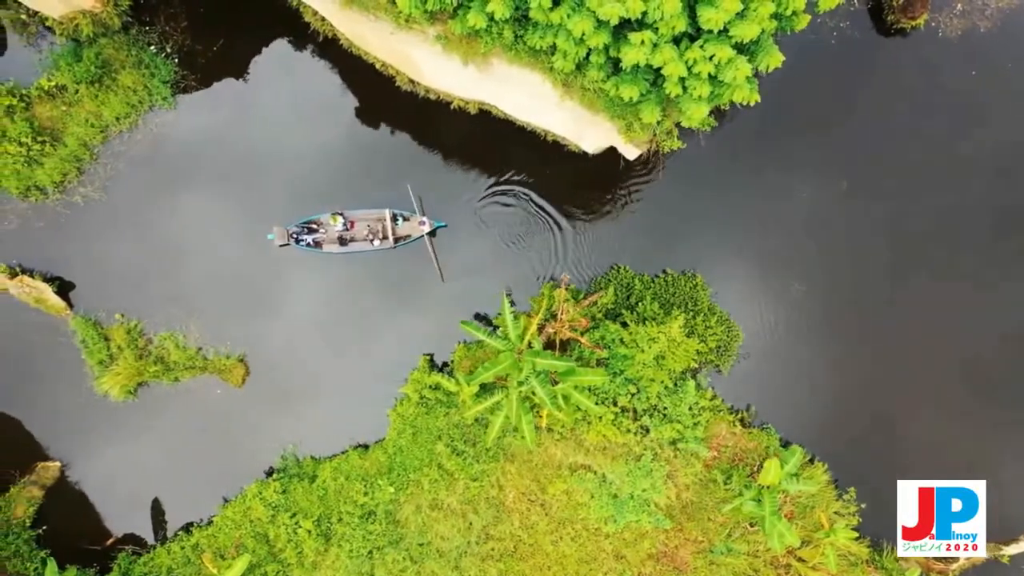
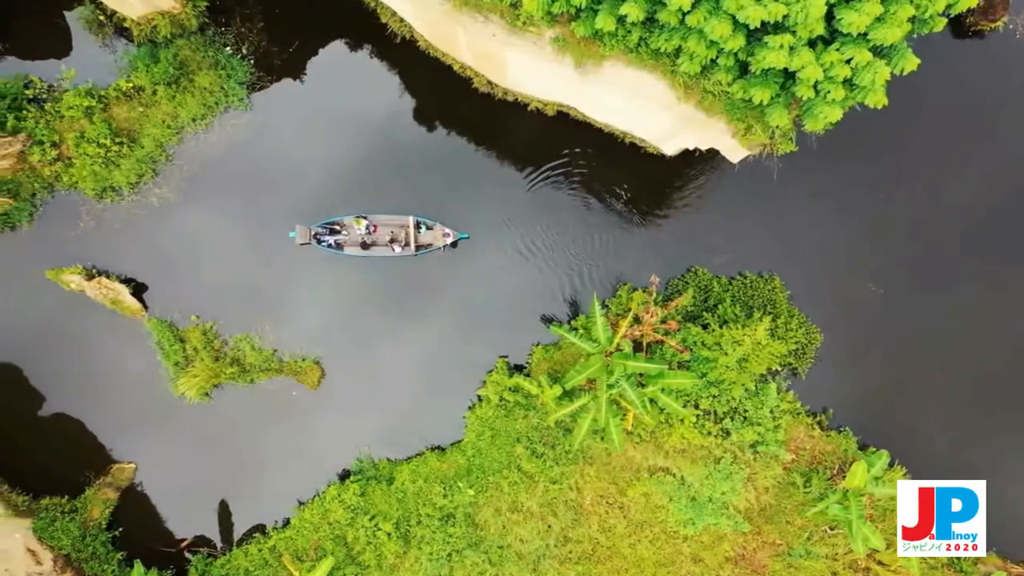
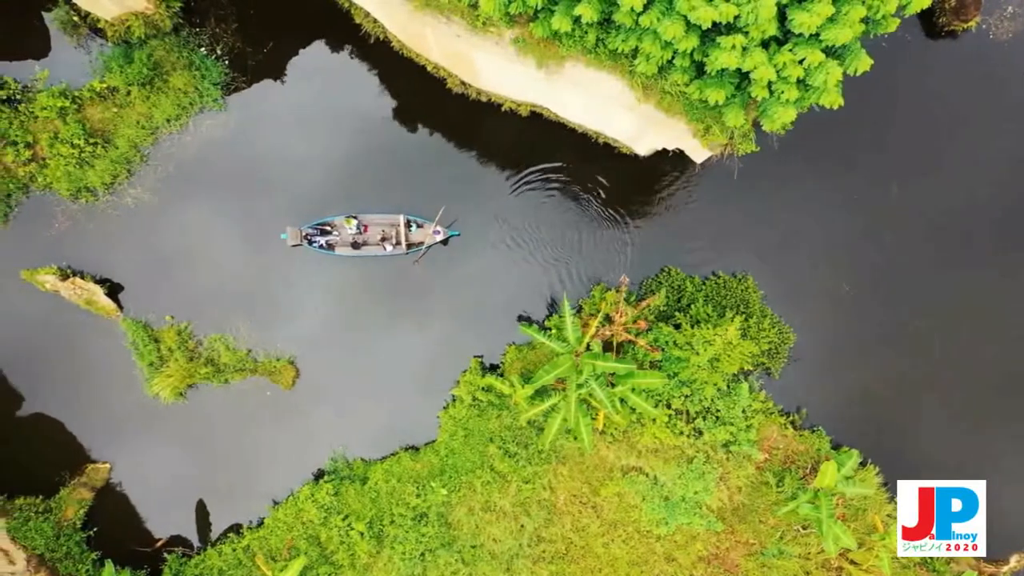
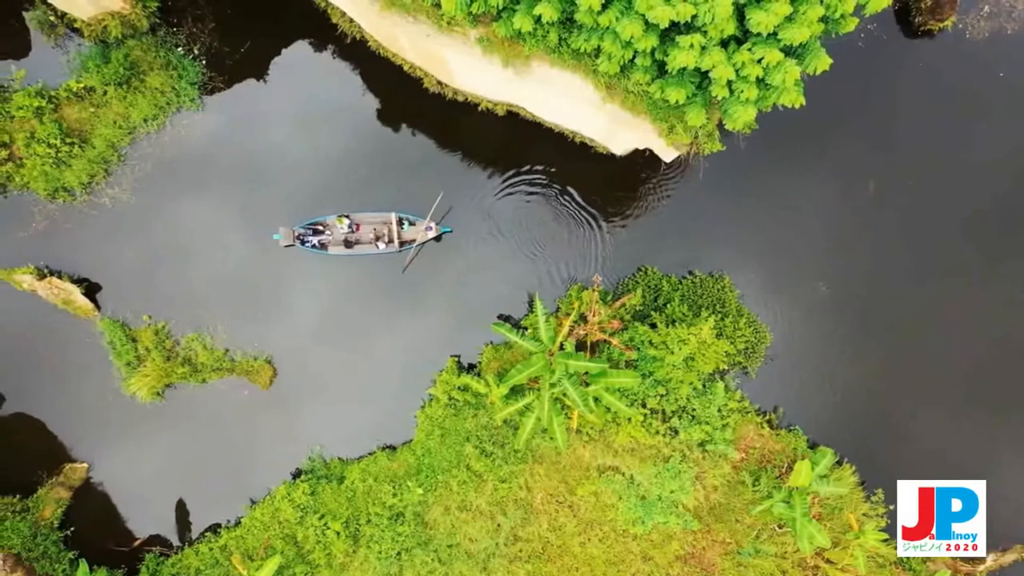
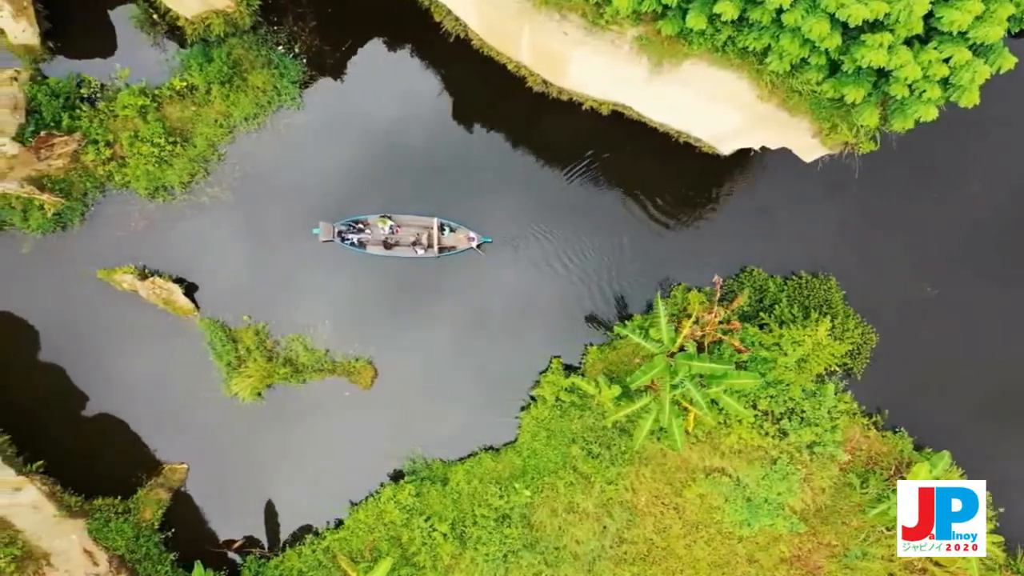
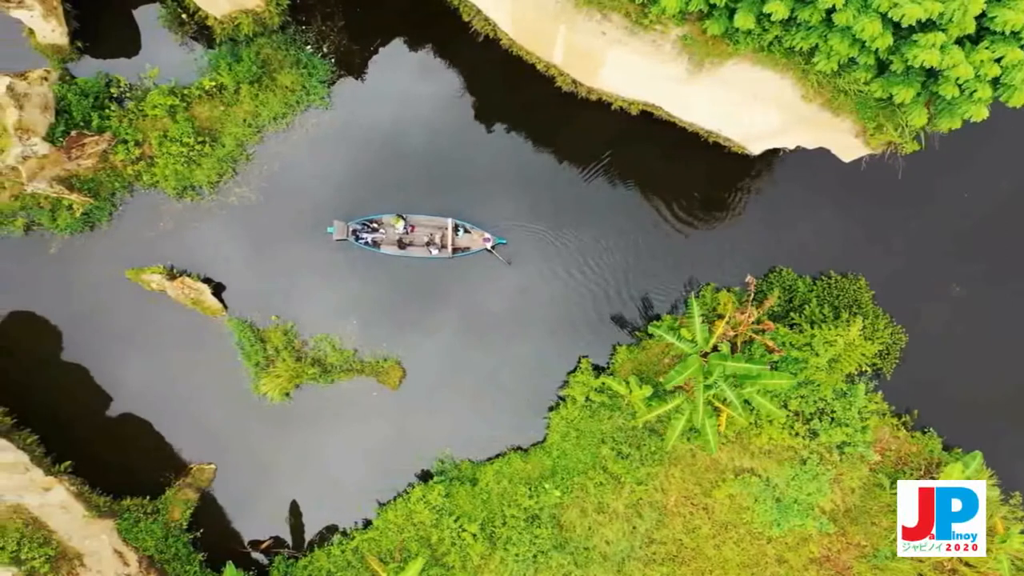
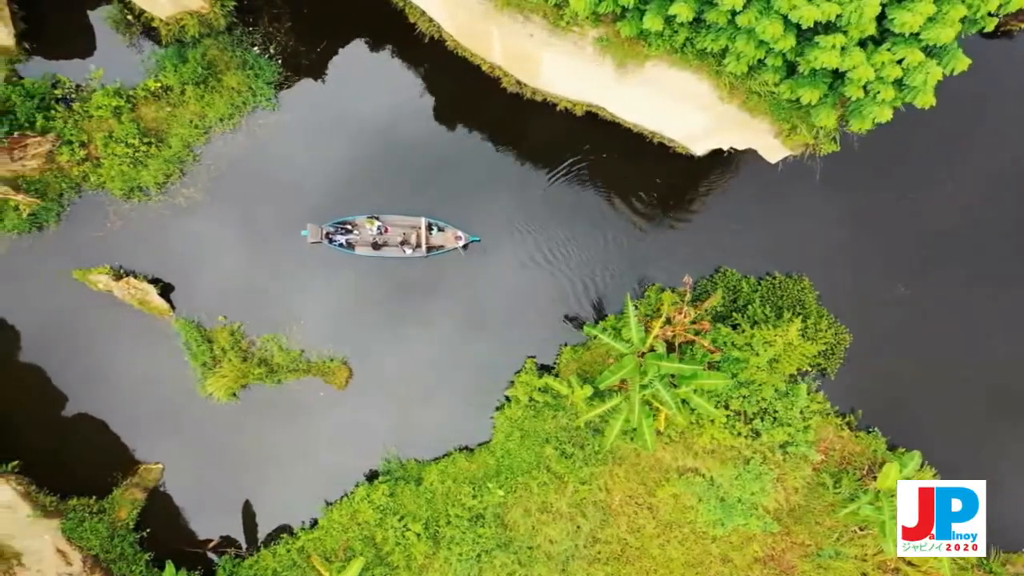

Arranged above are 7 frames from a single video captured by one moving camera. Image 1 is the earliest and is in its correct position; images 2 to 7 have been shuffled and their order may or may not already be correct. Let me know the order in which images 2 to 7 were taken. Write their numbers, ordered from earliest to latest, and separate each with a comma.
4, 3, 2, 7, 5, 6
